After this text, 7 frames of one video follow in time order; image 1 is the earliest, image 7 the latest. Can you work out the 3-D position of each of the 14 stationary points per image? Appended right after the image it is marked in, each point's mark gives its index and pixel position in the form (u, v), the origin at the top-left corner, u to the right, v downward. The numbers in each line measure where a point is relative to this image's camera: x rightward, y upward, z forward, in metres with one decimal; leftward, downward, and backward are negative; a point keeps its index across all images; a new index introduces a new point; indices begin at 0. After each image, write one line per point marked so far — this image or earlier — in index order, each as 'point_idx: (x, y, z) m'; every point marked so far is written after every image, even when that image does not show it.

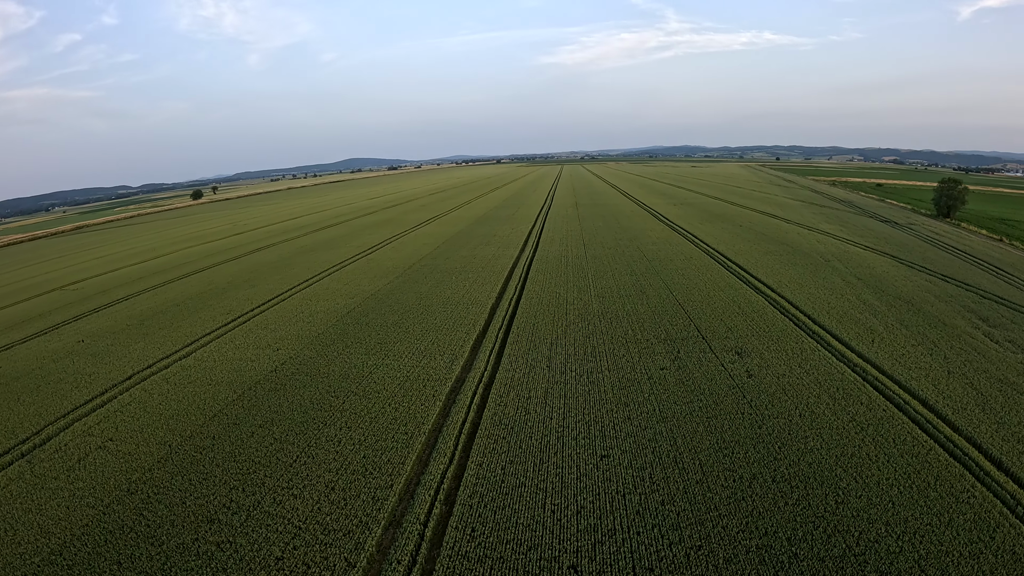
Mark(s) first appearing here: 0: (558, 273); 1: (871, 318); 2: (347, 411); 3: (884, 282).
0: (+2.0, +0.8, +19.7) m
1: (+10.3, -0.9, +13.3) m
2: (-4.5, -3.4, +12.5) m
3: (+13.3, +0.2, +16.6) m
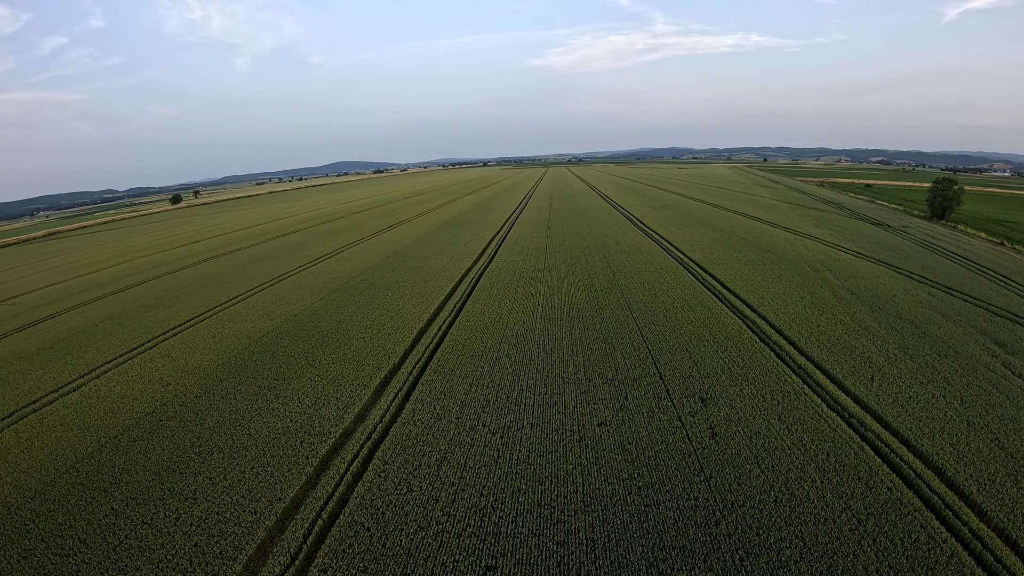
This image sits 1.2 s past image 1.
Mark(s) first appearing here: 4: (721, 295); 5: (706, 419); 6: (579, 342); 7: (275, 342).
0: (-0.1, +0.2, +17.1) m
1: (+8.3, -1.3, +10.9) m
2: (-6.5, -4.0, +9.8) m
3: (+11.2, -0.3, +14.2) m
4: (+6.6, -0.1, +14.7) m
5: (+3.4, -2.3, +8.2) m
6: (+1.8, -1.2, +11.9) m
7: (-8.1, -1.8, +15.8) m
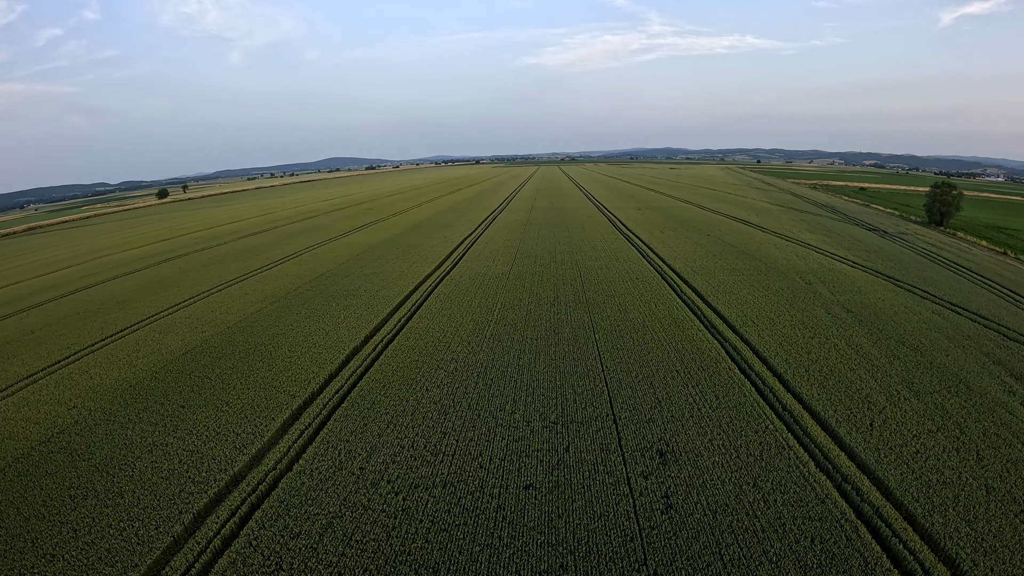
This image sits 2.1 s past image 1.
0: (-1.5, -0.1, +15.4) m
1: (+6.9, -1.8, +9.2) m
2: (-7.9, -4.3, +8.0) m
3: (+9.9, -0.7, +12.6) m
4: (+5.3, -0.5, +13.1) m
5: (+2.1, -2.7, +6.5) m
6: (+0.5, -1.6, +10.2) m
7: (-9.5, -2.1, +14.0) m
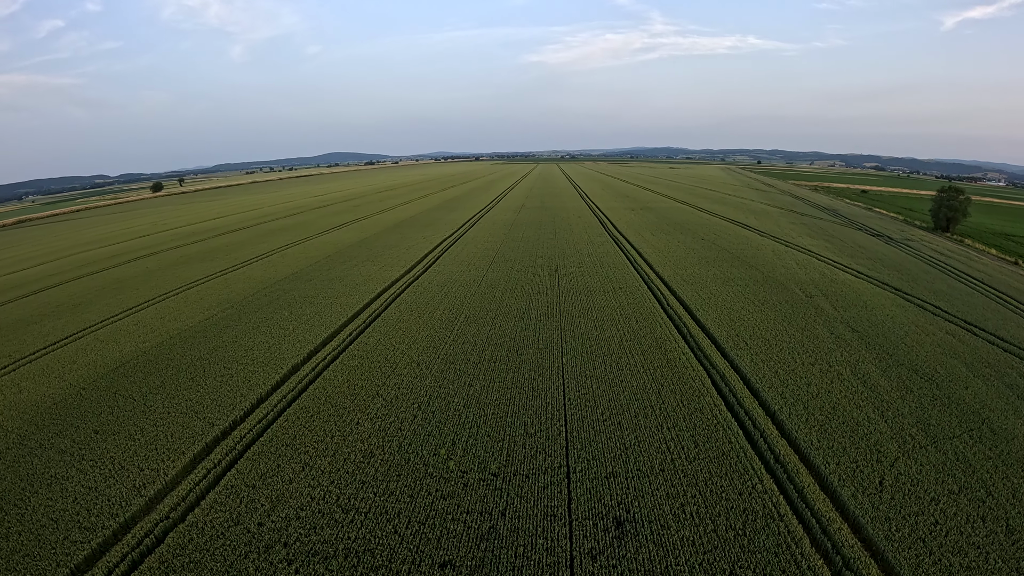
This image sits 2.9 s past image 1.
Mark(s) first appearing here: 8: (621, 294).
0: (-2.4, -0.4, +14.0) m
1: (+6.0, -2.2, +7.8) m
2: (-8.8, -4.5, +6.7) m
3: (+8.9, -1.2, +11.2) m
4: (+4.3, -0.9, +11.7) m
5: (+1.1, -3.1, +5.2) m
6: (-0.5, -1.9, +8.8) m
7: (-10.4, -2.3, +12.6) m
8: (+3.4, -0.2, +14.4) m
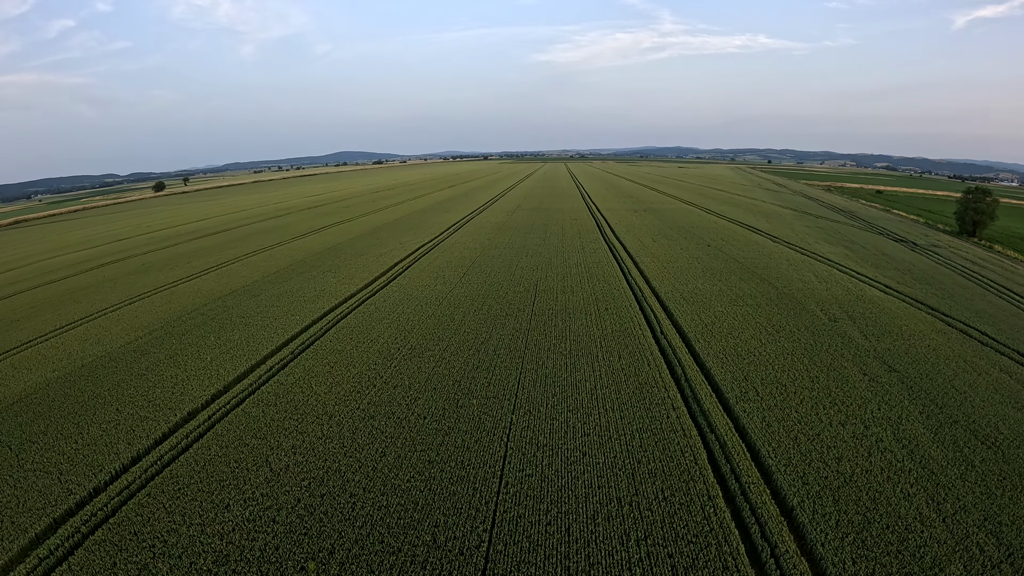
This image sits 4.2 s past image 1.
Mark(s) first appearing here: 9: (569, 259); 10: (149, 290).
0: (-3.4, -0.9, +11.9) m
1: (+5.0, -2.8, +5.7) m
2: (-9.9, -5.0, +4.7) m
3: (+7.9, -1.7, +8.9) m
4: (+3.4, -1.5, +9.5) m
5: (+0.1, -3.6, +3.0) m
6: (-1.5, -2.4, +6.7) m
7: (-11.4, -2.7, +10.7) m
8: (+2.4, -0.8, +12.3) m
9: (+2.3, +1.2, +19.0) m
10: (-14.5, -0.1, +18.6) m
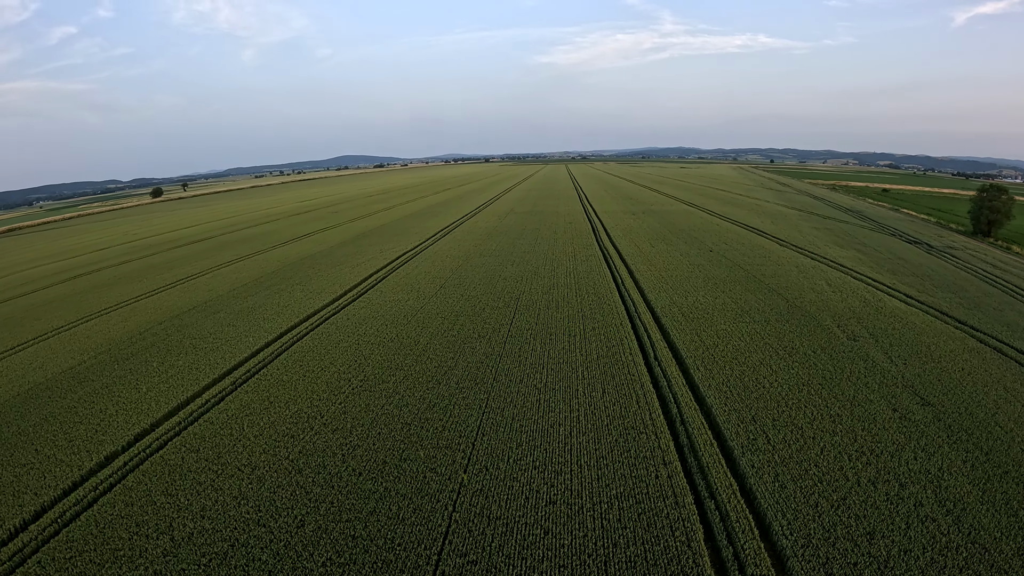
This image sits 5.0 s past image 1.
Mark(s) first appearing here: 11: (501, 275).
0: (-3.9, -1.3, +10.6) m
1: (+4.4, -3.1, +4.3) m
2: (-10.5, -5.5, +3.4) m
3: (+7.4, -2.1, +7.6) m
4: (+2.8, -1.8, +8.2) m
5: (-0.6, -4.0, +1.7) m
6: (-2.1, -2.8, +5.4) m
7: (-12.0, -3.2, +9.4) m
8: (+1.8, -1.1, +10.9) m
9: (+1.7, +0.8, +17.7) m
10: (-15.1, -0.6, +17.4) m
11: (-0.4, +0.5, +16.8) m
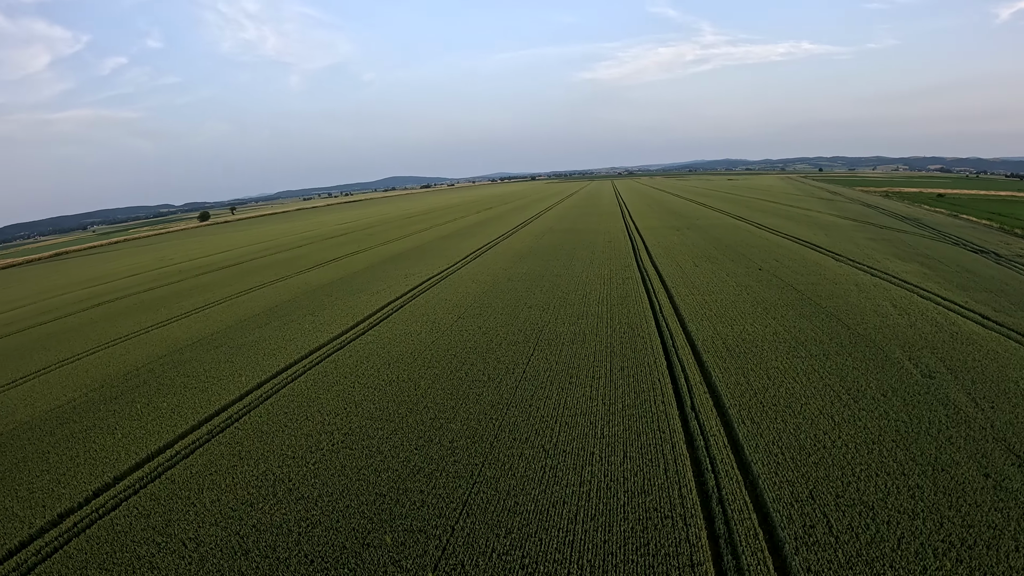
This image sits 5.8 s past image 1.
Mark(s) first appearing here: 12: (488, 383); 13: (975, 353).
0: (-3.8, -2.1, +9.8) m
1: (+4.1, -3.5, +2.8) m
2: (-10.8, -6.0, +3.0) m
3: (+7.3, -2.6, +5.9) m
4: (+2.7, -2.4, +6.8) m
5: (-1.0, -4.4, +0.6) m
6: (-2.3, -3.4, +4.4) m
7: (-11.8, -4.0, +9.1) m
8: (+2.0, -1.8, +9.7) m
9: (+2.4, -0.2, +16.4) m
10: (-14.3, -1.7, +17.4) m
11: (+0.2, -0.4, +15.7) m
12: (-0.8, -2.2, +8.7) m
13: (+9.8, -1.6, +9.6) m
